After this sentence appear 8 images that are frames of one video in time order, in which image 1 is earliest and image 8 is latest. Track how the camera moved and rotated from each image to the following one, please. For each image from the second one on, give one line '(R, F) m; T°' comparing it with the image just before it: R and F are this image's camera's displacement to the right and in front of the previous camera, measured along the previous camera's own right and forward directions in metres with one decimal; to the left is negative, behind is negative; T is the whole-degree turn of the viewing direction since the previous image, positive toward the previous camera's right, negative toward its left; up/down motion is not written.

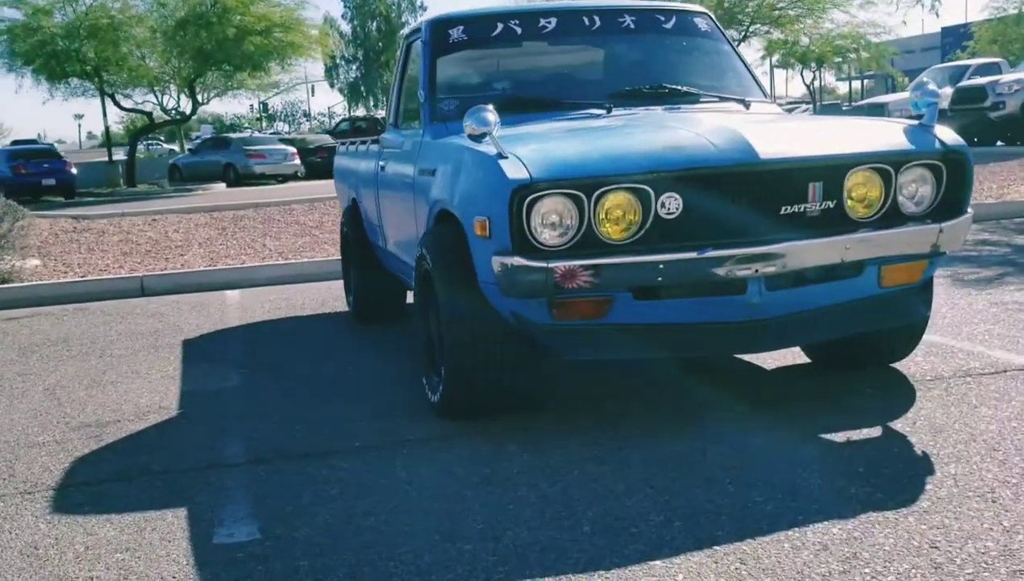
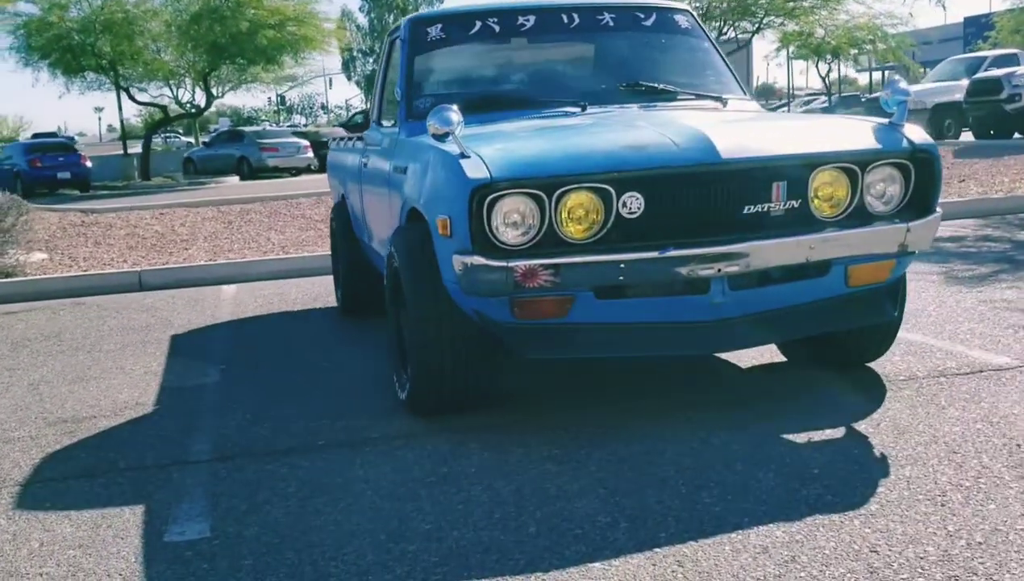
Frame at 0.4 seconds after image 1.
(+0.3, 0.0) m; -2°
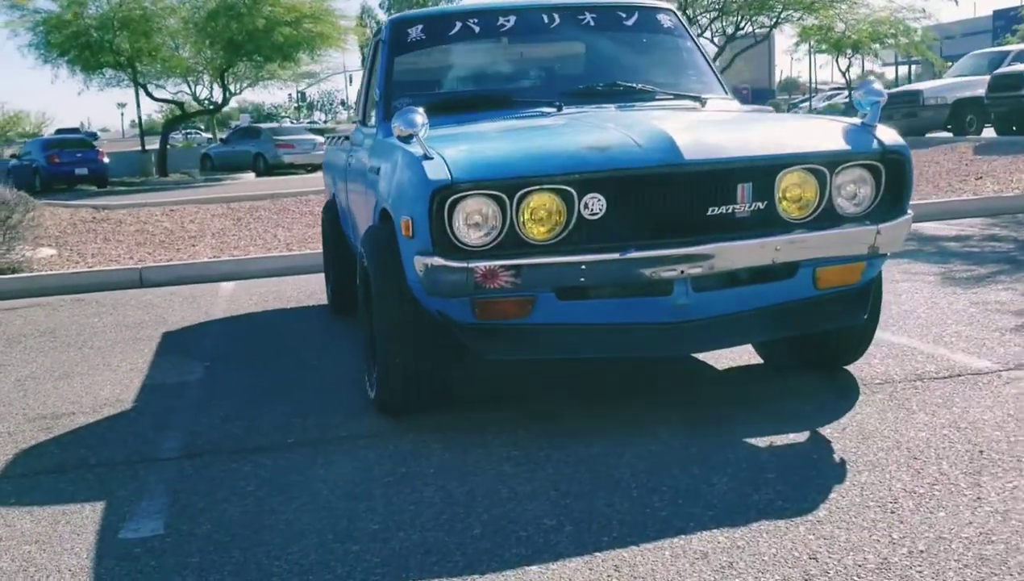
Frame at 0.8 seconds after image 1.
(+0.3, 0.0) m; -2°
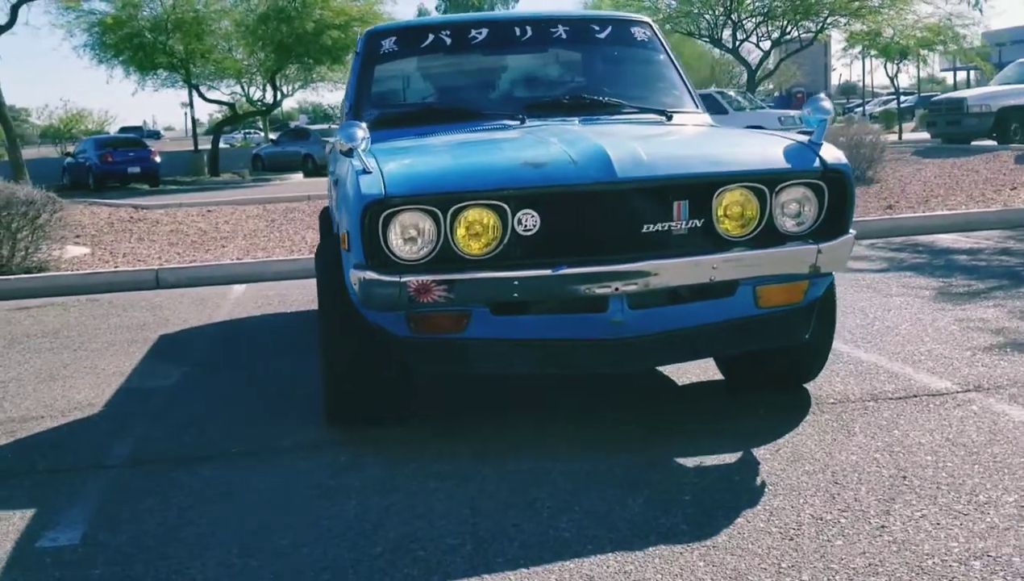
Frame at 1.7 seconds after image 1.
(+0.6, 0.0) m; -4°
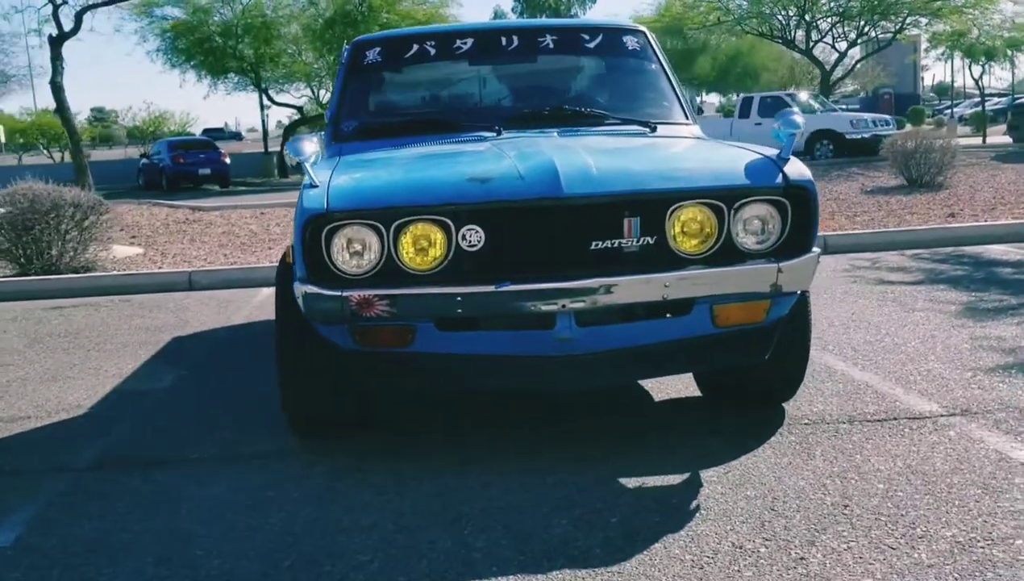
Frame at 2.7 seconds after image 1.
(+0.6, +0.1) m; -6°
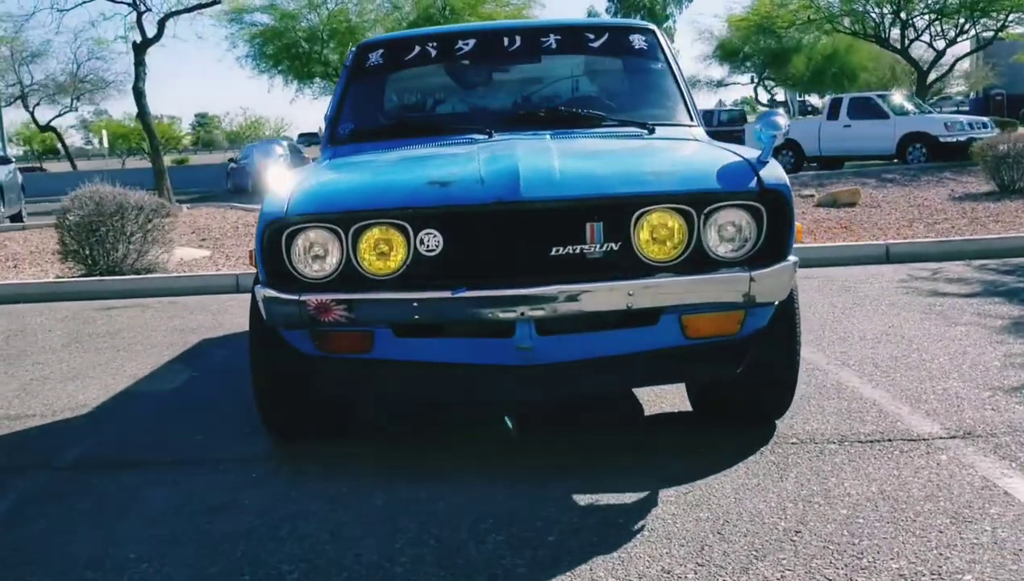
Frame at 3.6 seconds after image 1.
(+0.6, +0.2) m; -6°
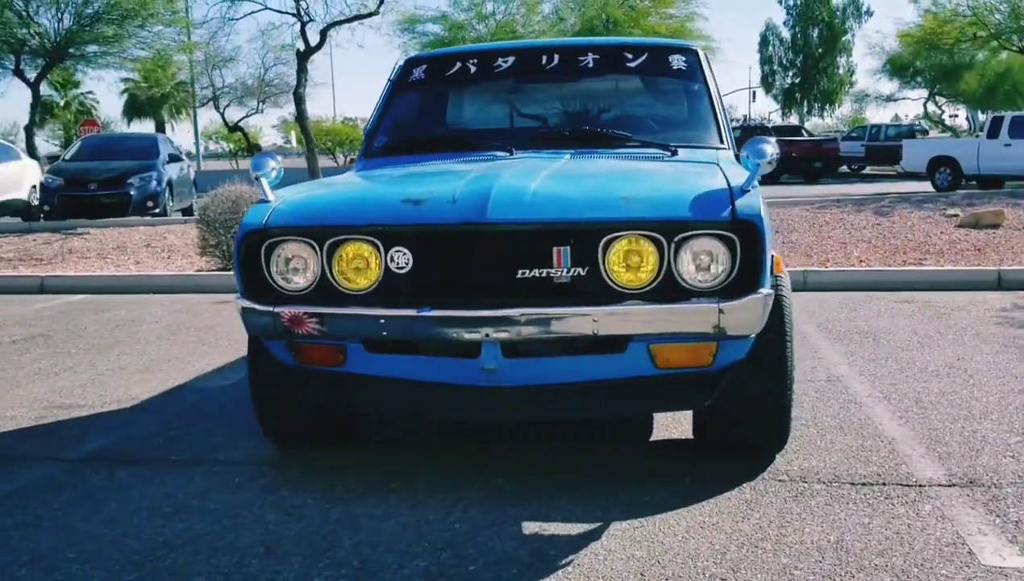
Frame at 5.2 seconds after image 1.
(+0.8, +0.1) m; -10°
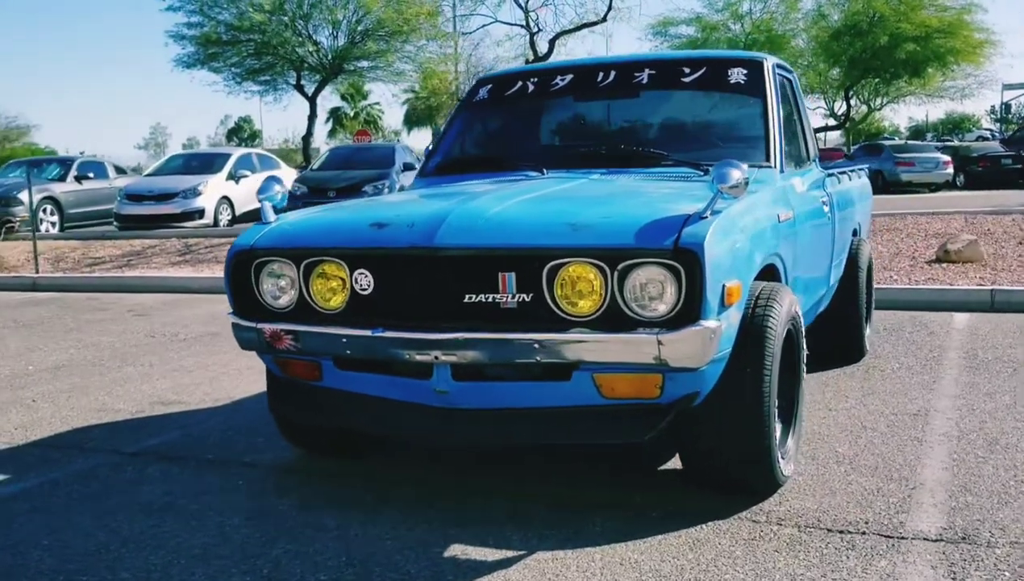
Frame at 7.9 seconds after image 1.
(+1.4, +0.2) m; -17°
